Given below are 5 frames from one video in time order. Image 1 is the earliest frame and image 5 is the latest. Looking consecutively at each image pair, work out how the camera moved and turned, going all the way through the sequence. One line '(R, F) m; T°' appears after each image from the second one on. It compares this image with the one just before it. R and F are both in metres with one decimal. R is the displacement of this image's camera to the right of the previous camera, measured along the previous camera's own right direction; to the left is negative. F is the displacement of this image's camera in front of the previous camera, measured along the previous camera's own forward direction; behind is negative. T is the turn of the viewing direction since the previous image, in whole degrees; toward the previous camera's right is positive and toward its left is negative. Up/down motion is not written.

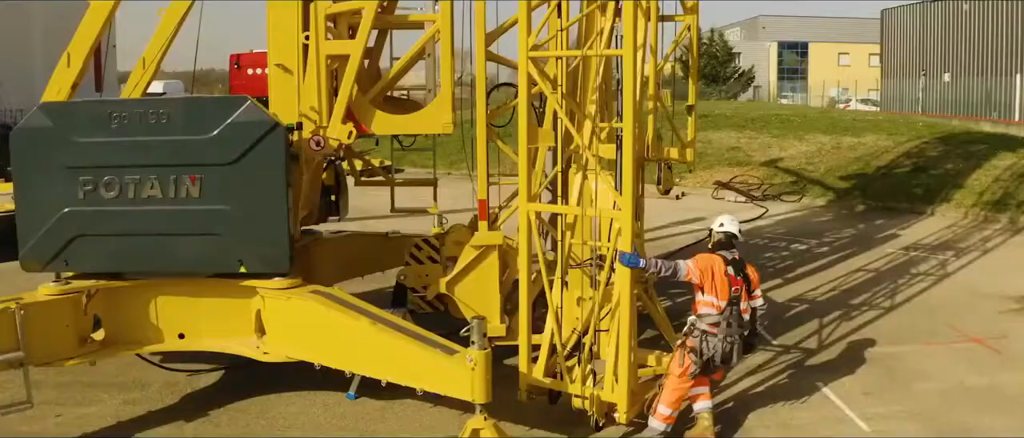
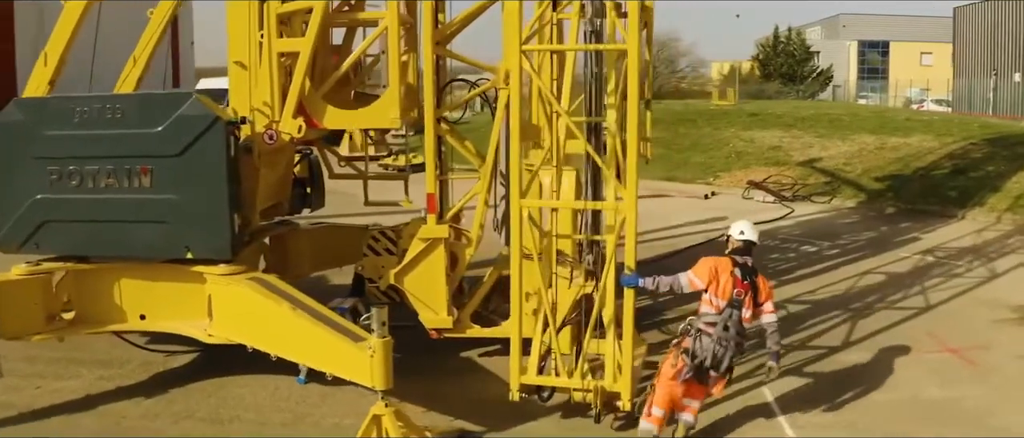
(+1.2, -0.1) m; -6°
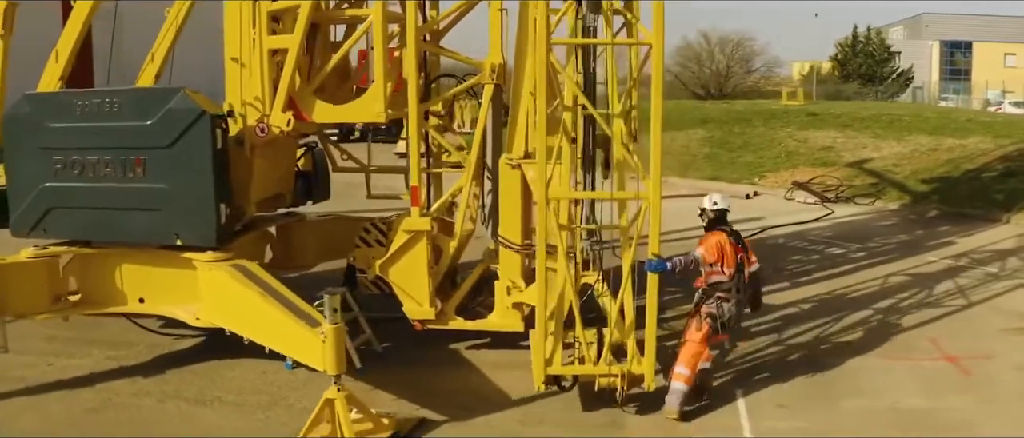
(+0.9, 0.0) m; -6°
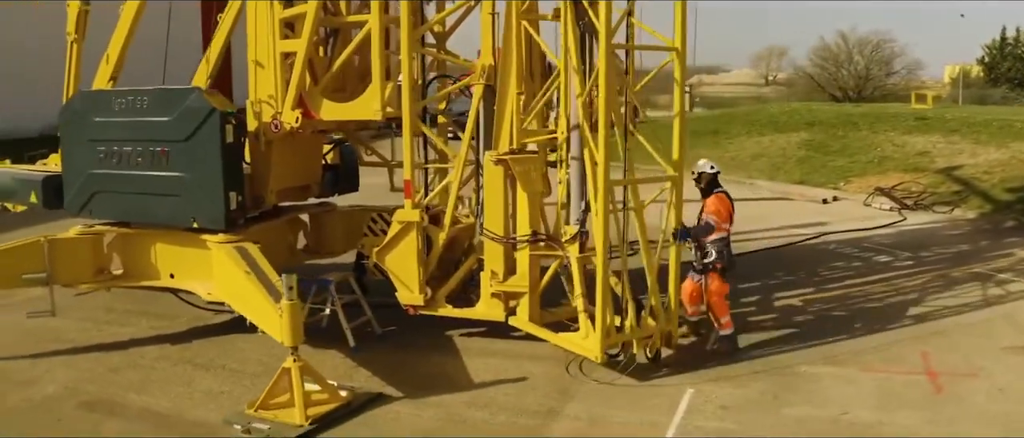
(+1.5, -0.2) m; -10°
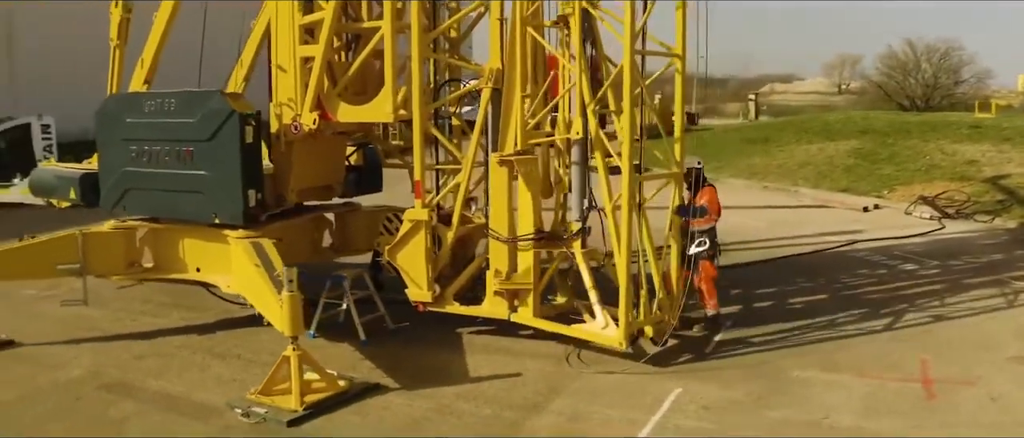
(+0.6, -0.2) m; -4°
